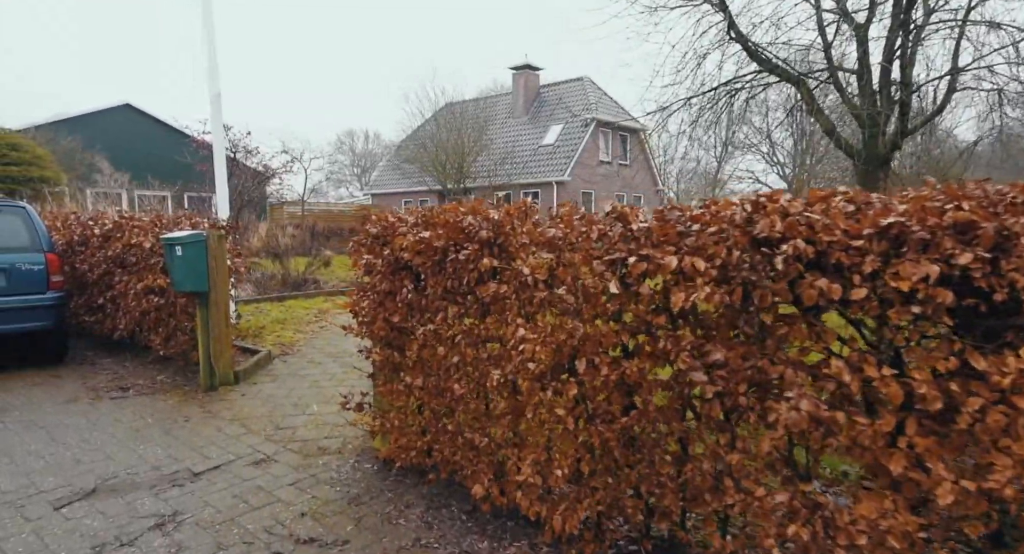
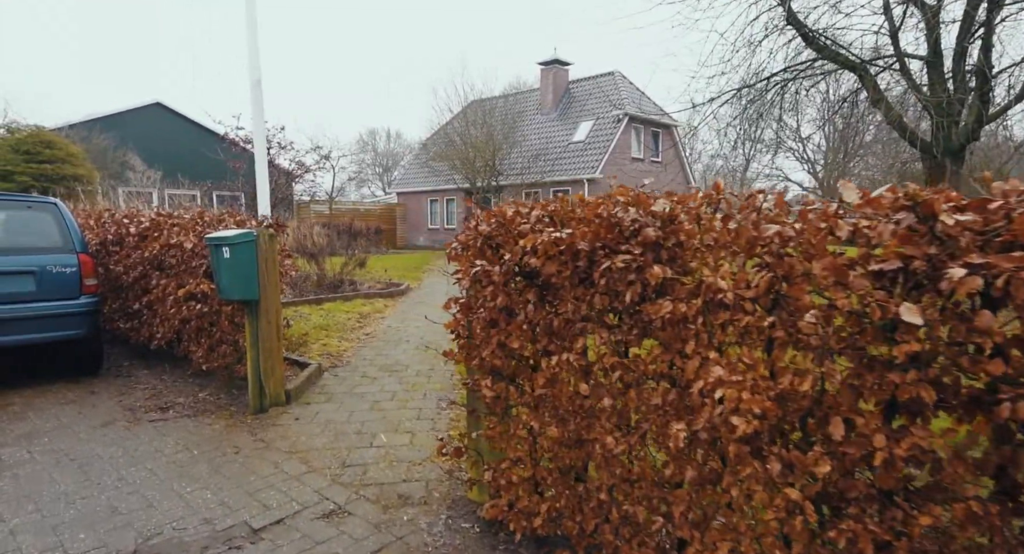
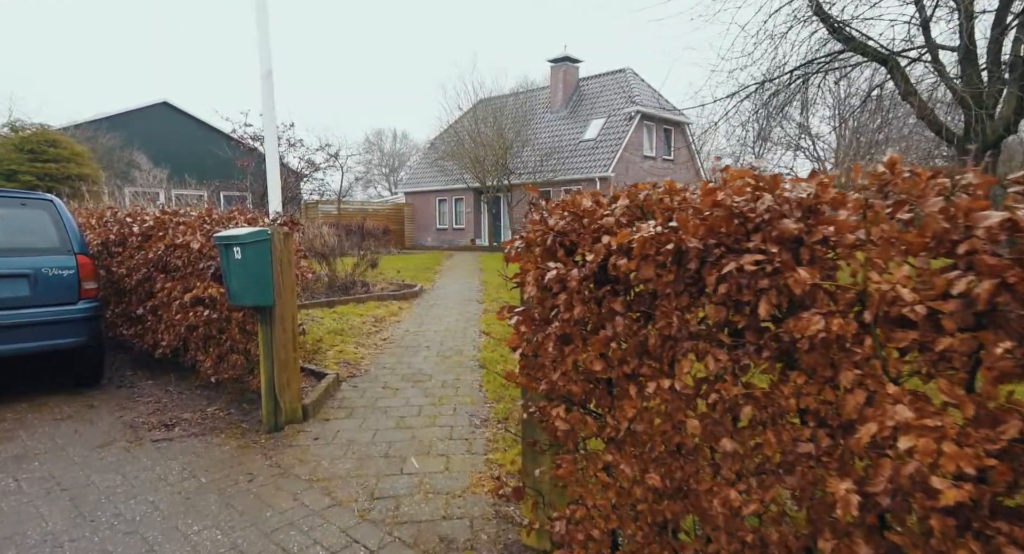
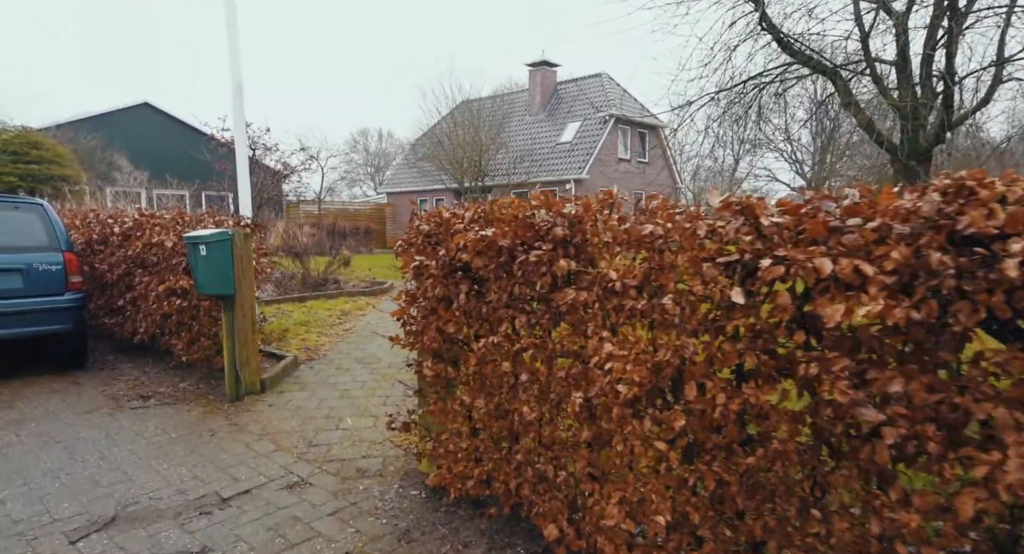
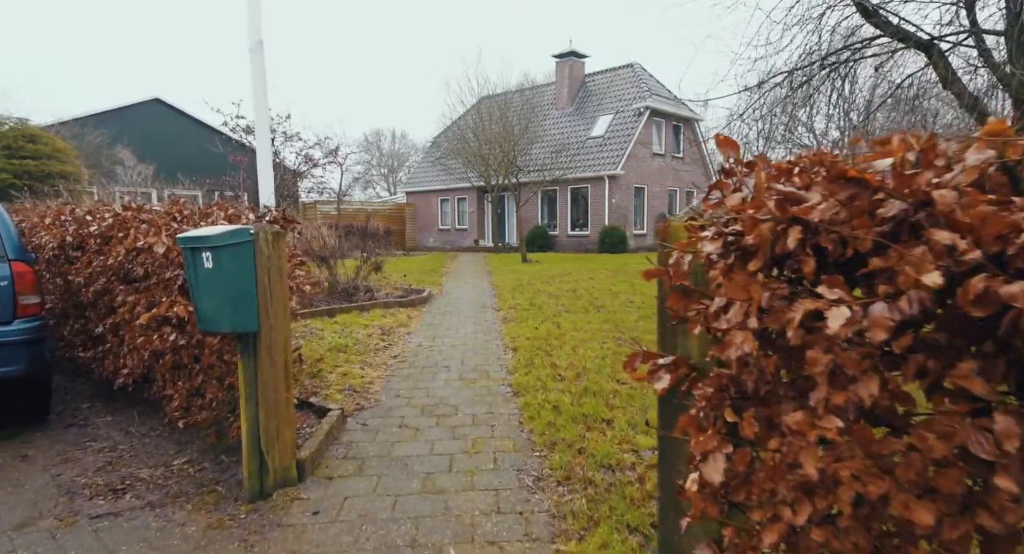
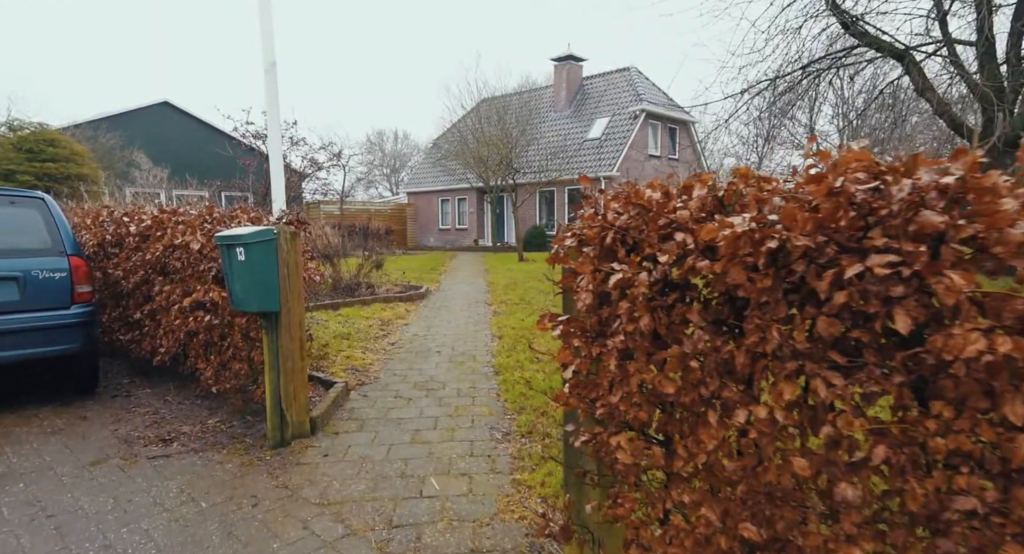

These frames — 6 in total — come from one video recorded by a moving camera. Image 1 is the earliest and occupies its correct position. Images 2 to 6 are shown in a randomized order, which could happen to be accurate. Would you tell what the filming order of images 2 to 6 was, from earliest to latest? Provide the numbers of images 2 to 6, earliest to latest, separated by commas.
4, 2, 3, 6, 5
